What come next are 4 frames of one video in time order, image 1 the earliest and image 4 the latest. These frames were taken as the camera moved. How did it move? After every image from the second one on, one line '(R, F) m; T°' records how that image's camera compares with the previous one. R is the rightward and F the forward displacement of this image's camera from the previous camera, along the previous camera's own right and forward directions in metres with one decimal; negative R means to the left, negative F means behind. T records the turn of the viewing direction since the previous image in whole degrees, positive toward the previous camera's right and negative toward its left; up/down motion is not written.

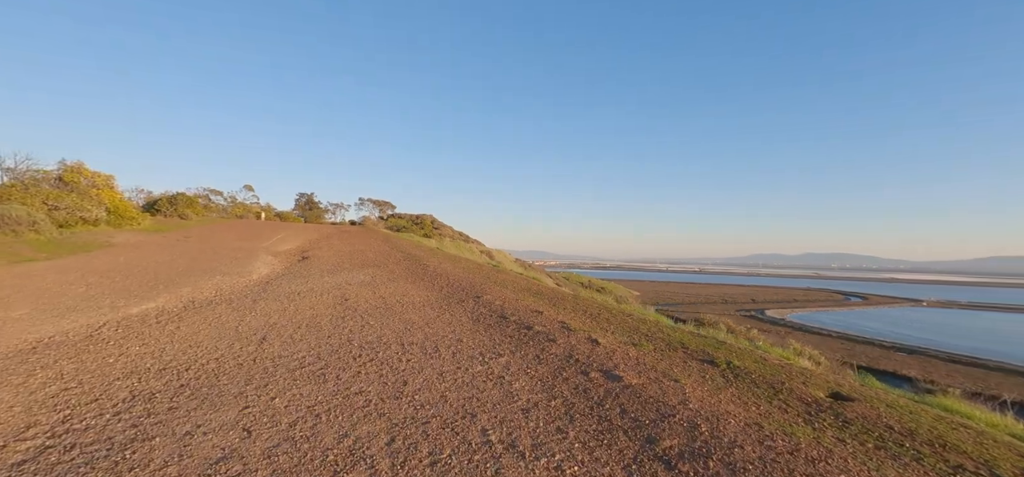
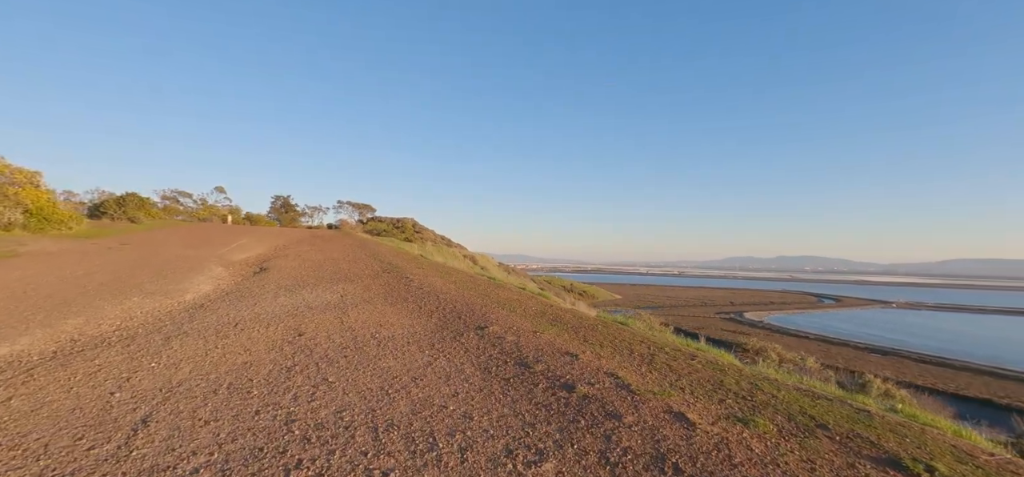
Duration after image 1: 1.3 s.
(-0.6, +2.7) m; +2°
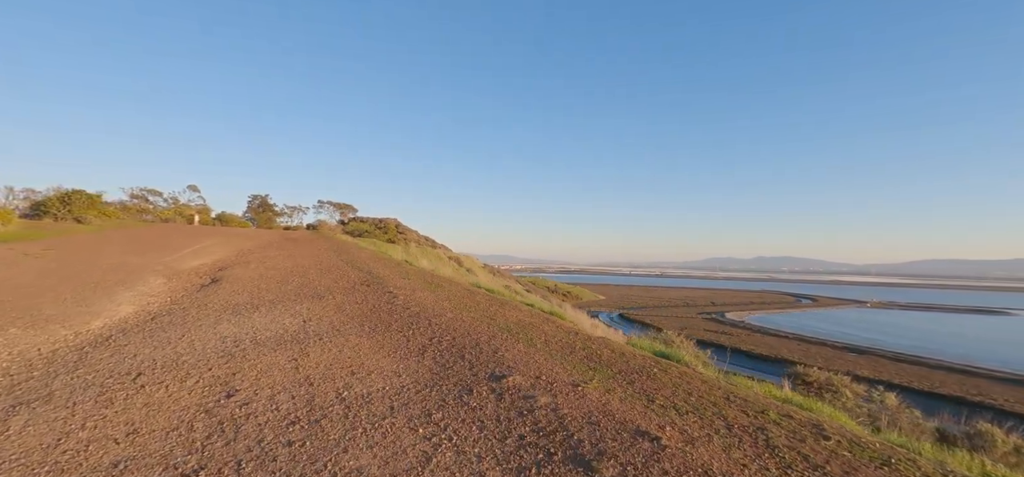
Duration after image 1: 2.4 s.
(-0.6, +2.4) m; +2°
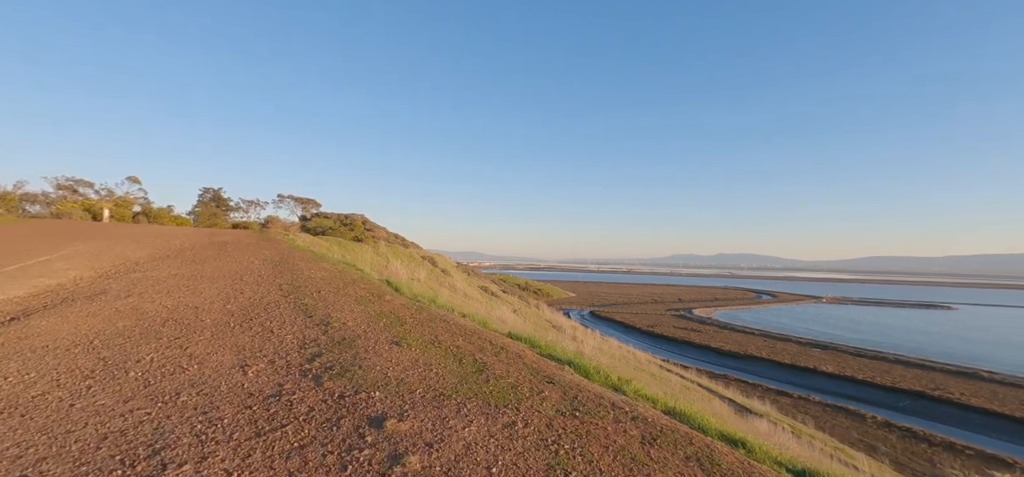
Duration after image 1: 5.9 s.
(-2.5, +7.6) m; +4°
